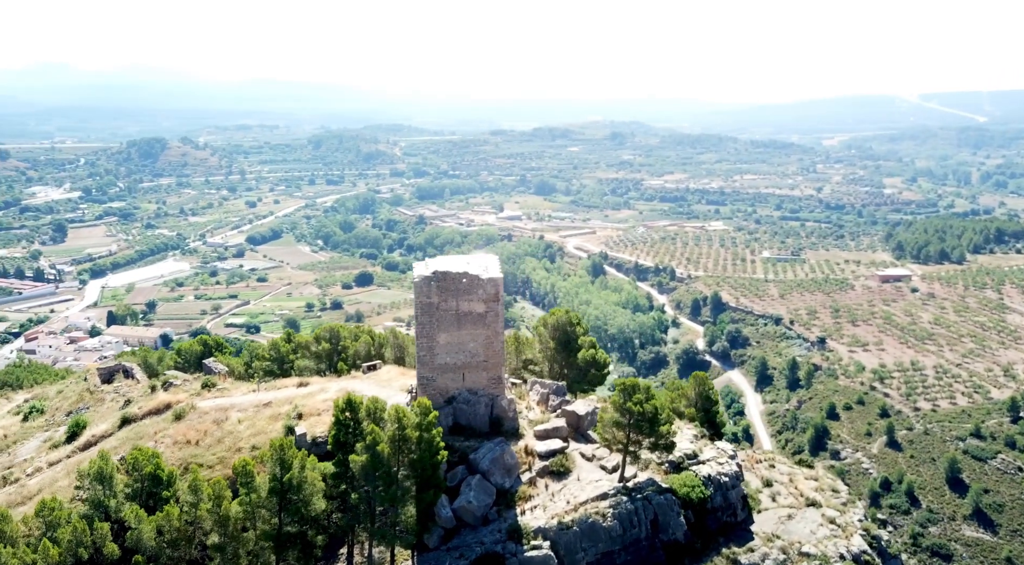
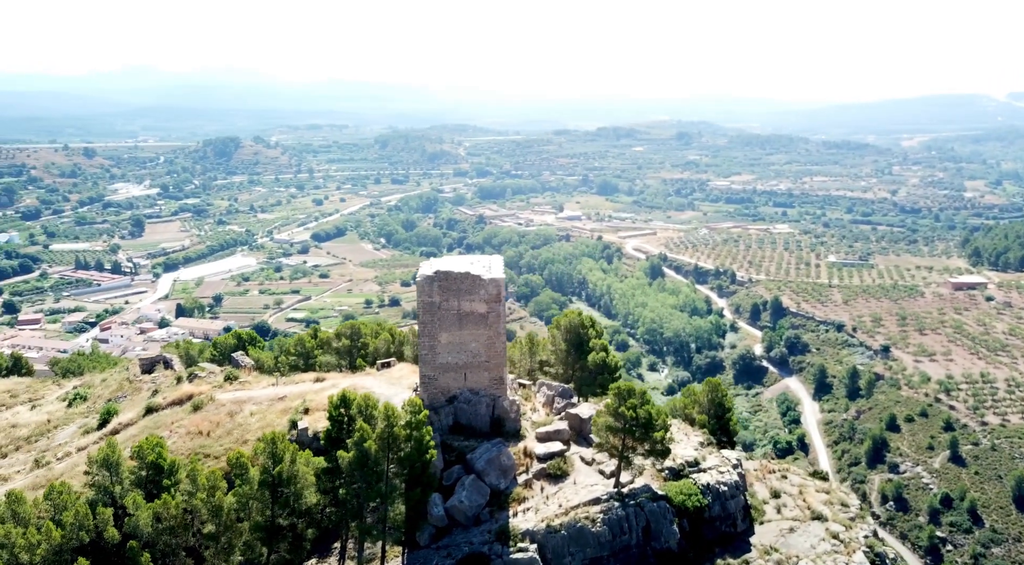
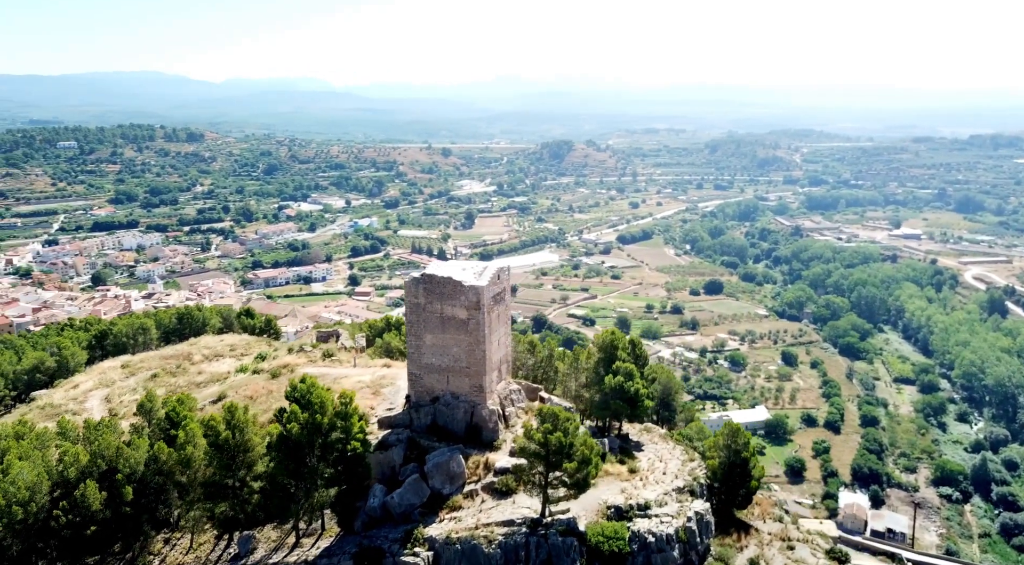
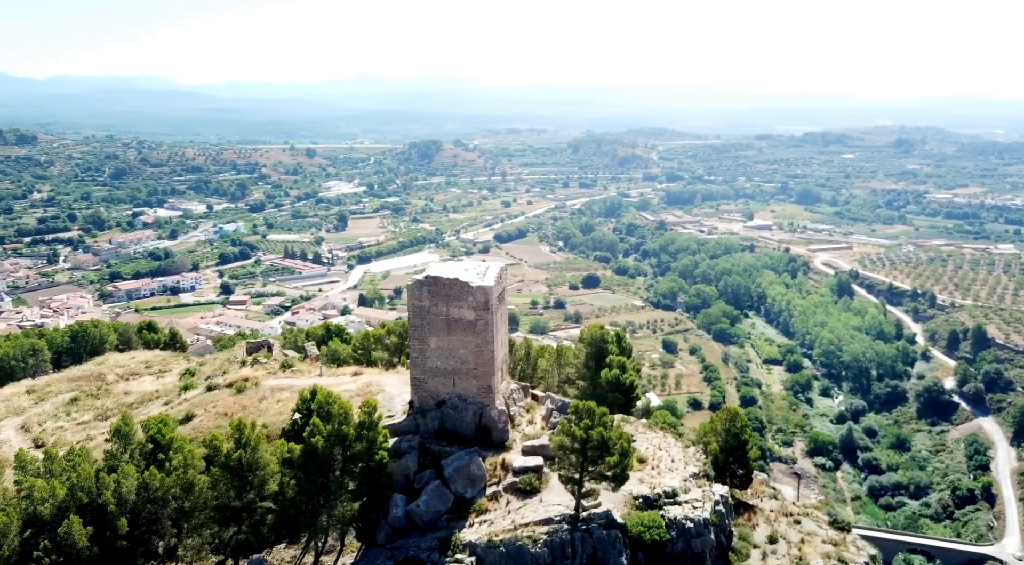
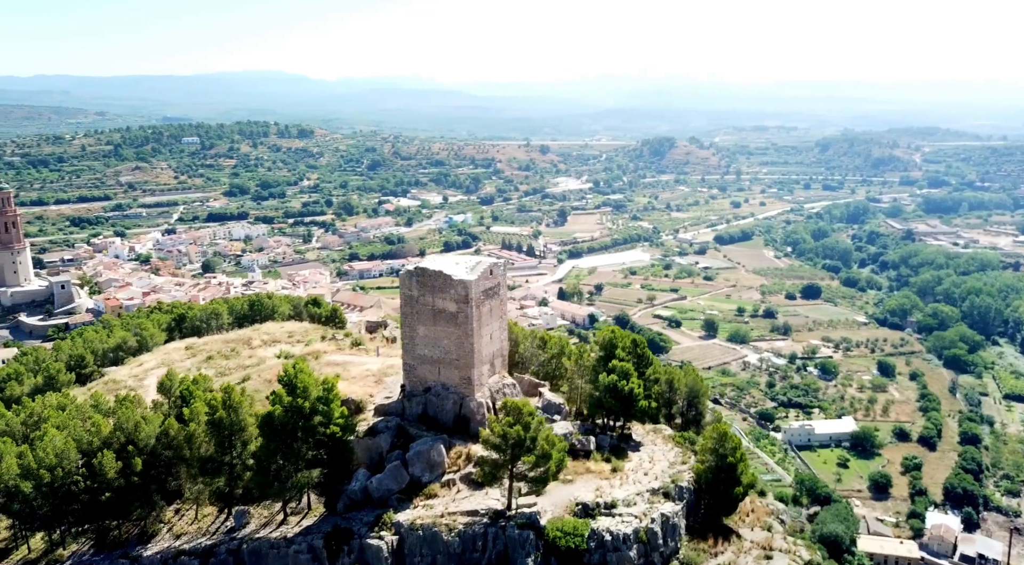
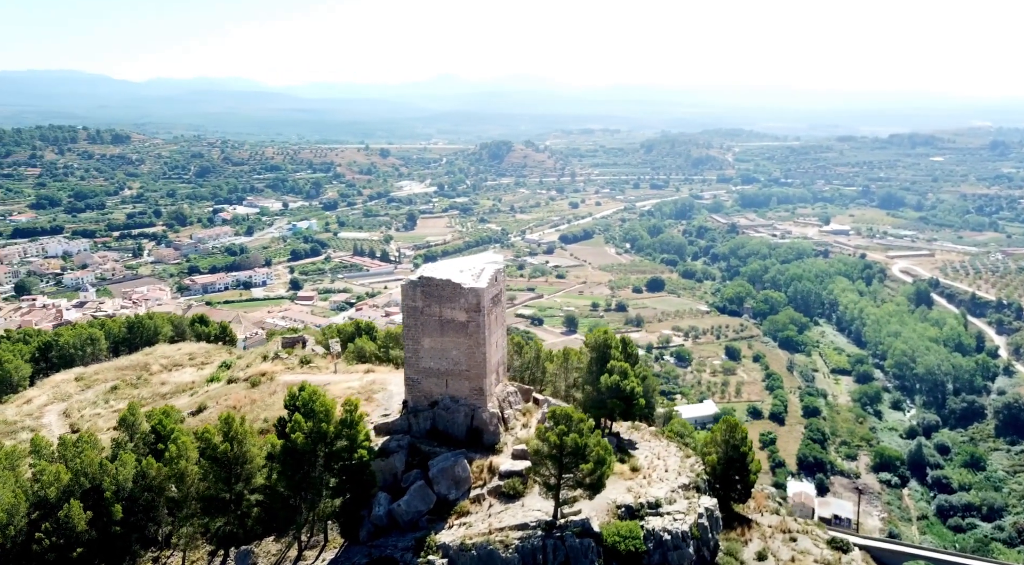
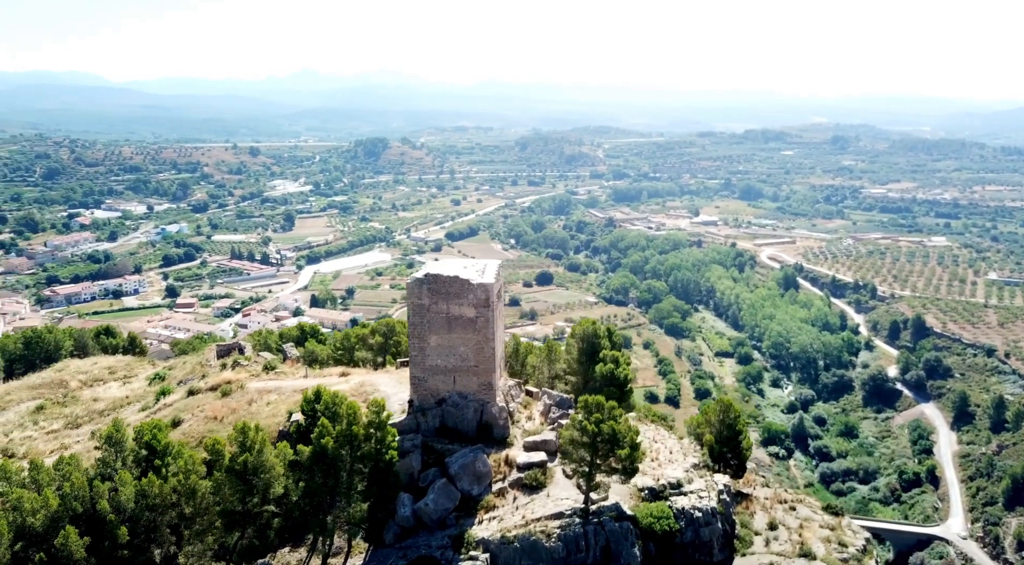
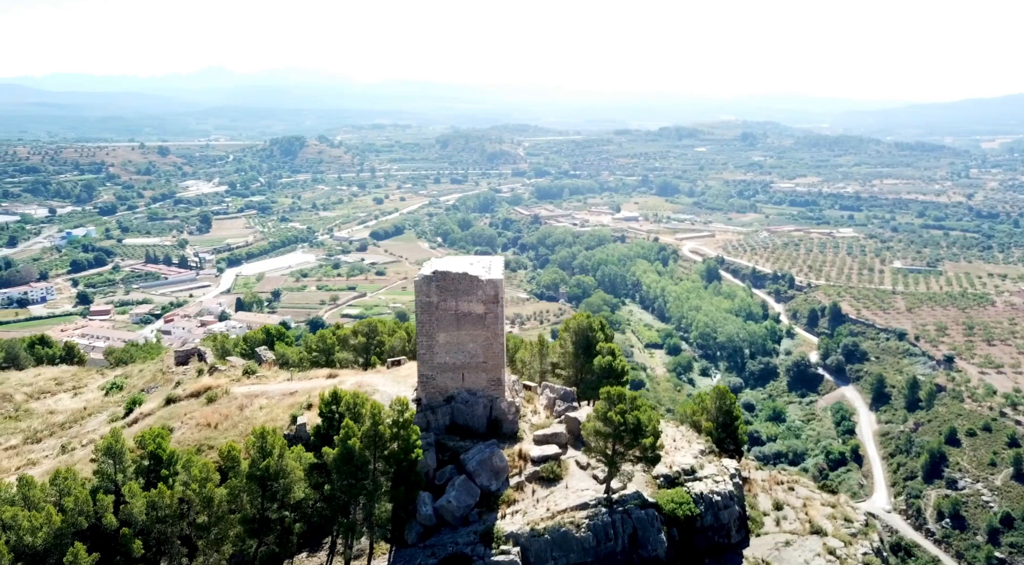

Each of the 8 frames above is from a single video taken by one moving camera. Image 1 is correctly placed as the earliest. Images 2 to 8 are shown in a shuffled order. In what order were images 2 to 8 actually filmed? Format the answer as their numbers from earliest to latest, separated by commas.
2, 8, 7, 4, 6, 3, 5
